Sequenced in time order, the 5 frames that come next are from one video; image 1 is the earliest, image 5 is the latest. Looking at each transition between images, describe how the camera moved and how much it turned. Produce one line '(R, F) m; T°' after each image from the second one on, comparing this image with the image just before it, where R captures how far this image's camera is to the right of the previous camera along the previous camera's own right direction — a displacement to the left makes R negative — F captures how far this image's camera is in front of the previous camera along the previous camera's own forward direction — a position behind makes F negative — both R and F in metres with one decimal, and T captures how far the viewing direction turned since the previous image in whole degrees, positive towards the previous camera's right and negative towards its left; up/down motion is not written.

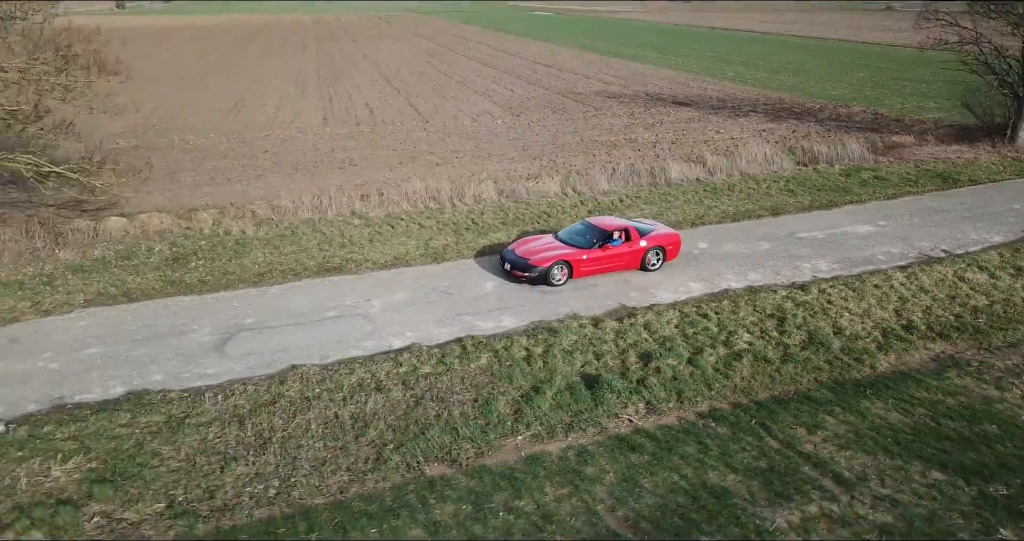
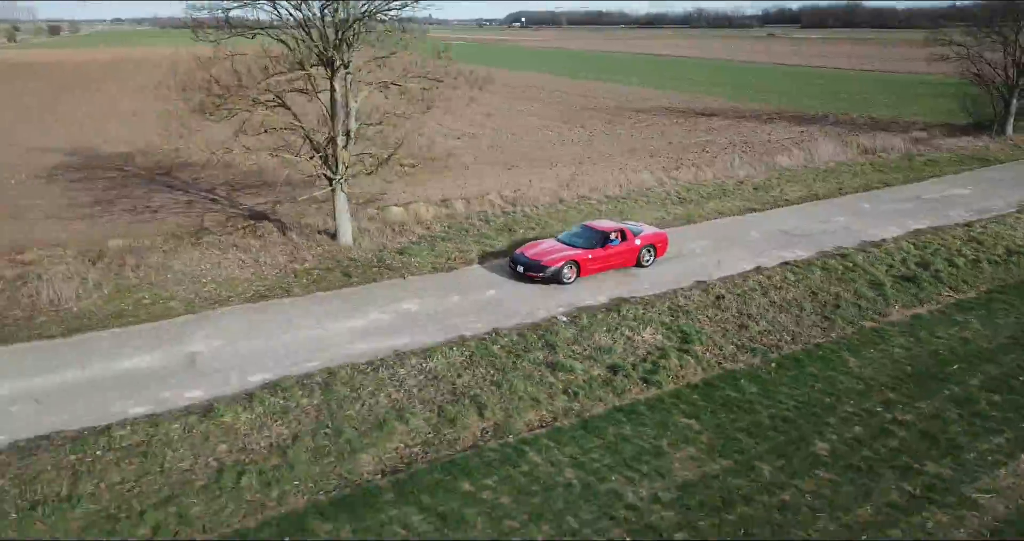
(-6.9, -3.3) m; +8°
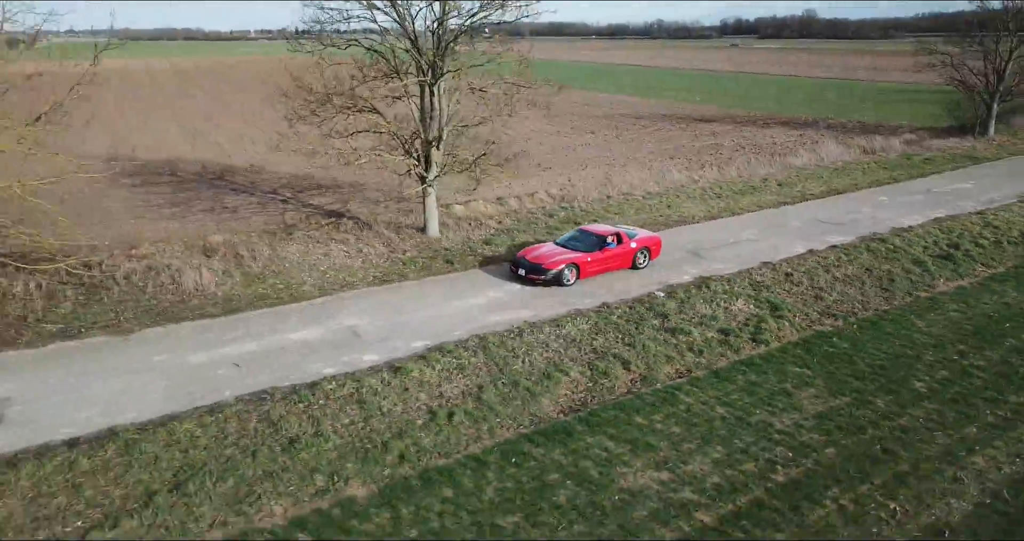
(-2.2, -1.4) m; +3°
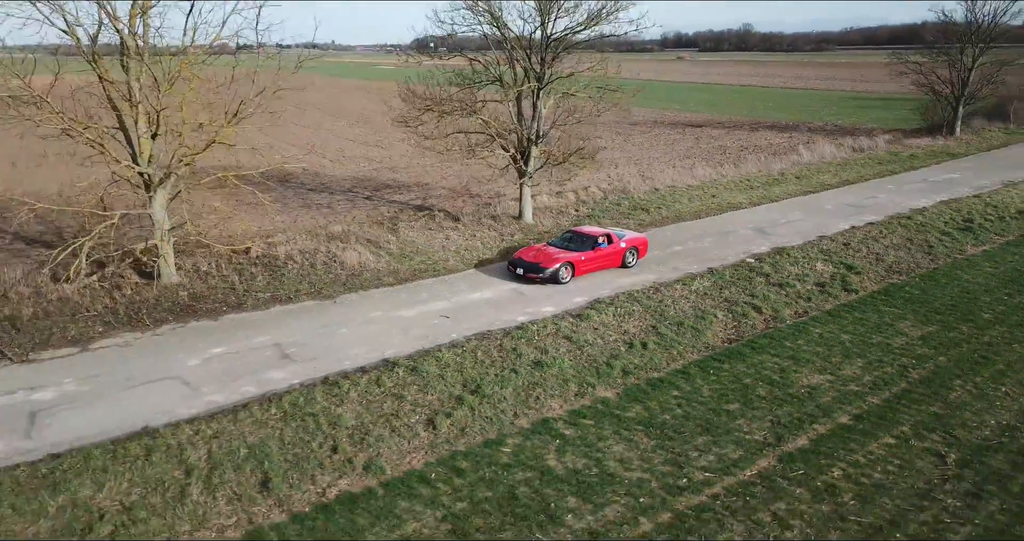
(-3.2, -2.2) m; +4°
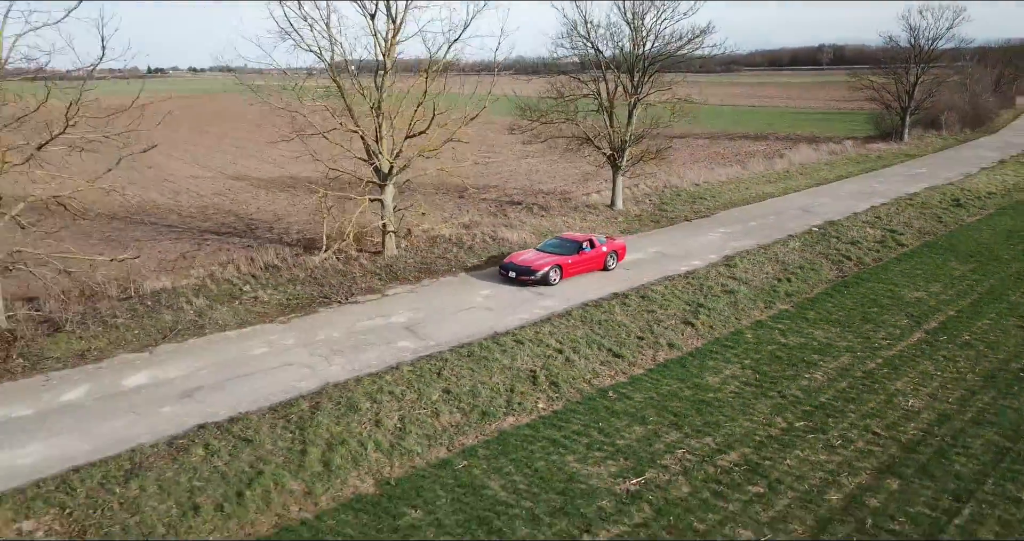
(-4.9, -3.7) m; +6°
